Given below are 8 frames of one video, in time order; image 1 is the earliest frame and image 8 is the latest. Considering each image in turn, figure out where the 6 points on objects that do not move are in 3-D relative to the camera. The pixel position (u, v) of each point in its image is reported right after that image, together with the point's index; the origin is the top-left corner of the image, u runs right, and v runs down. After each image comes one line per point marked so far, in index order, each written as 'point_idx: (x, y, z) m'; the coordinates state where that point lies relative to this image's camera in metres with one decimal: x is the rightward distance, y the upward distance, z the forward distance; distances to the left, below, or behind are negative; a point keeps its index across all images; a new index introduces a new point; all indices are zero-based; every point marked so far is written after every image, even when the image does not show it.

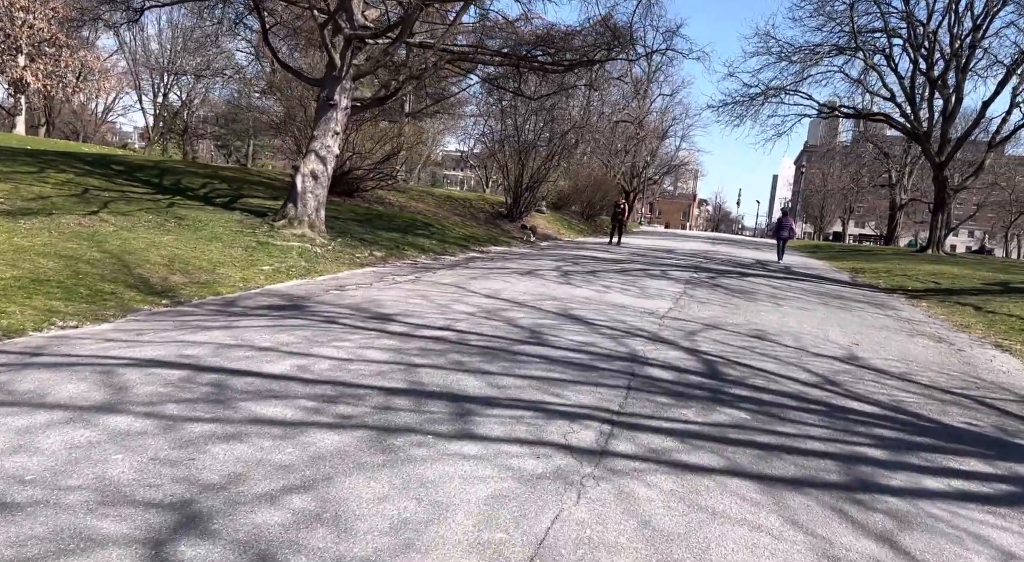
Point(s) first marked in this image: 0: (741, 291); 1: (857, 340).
0: (+3.9, -0.2, +13.7) m
1: (+4.0, -0.7, +9.4) m
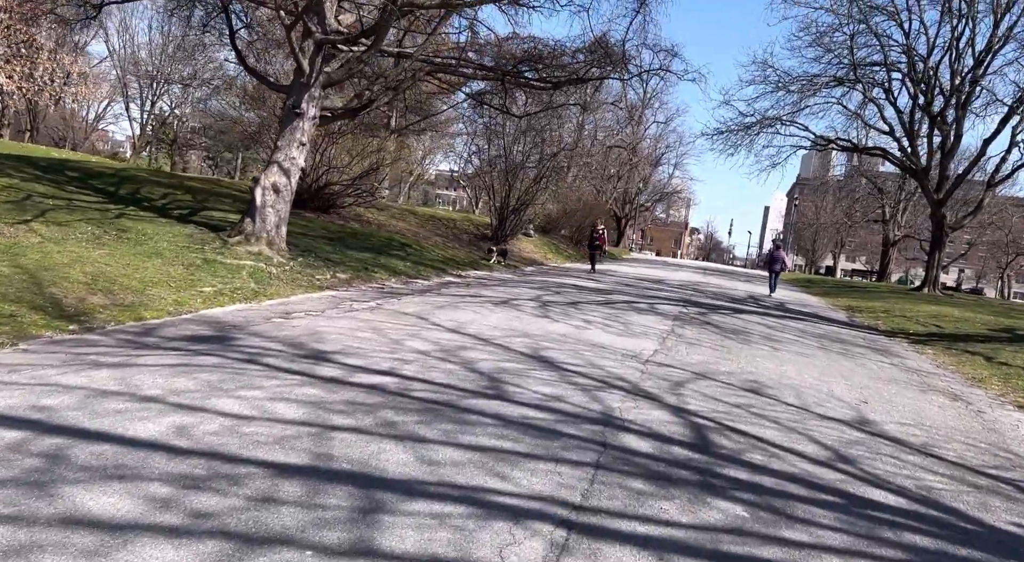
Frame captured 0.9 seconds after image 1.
0: (+3.5, -0.8, +12.6) m
1: (+3.7, -1.2, +8.3) m
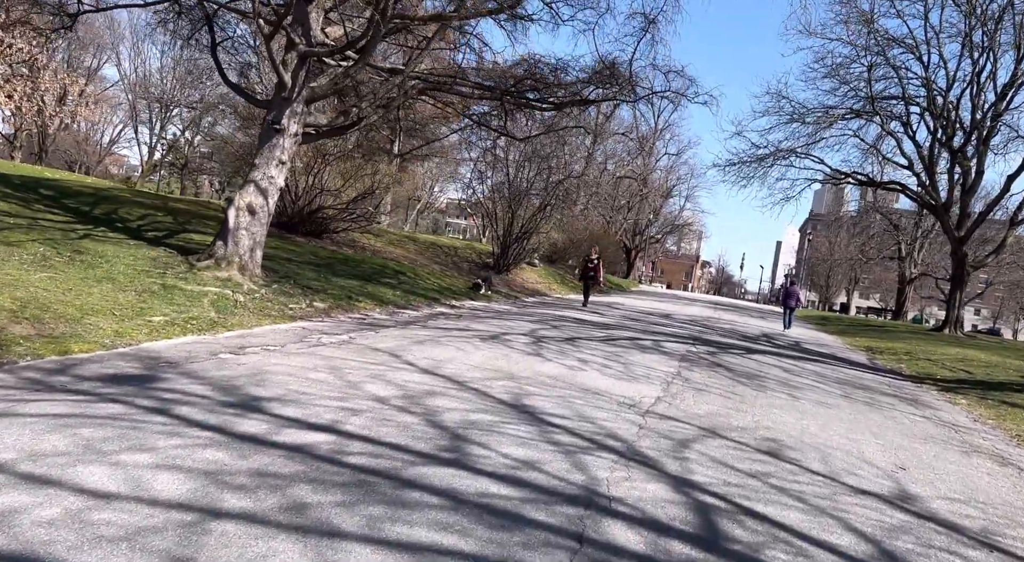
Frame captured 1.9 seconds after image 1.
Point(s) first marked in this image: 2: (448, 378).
0: (+3.3, -1.3, +11.4) m
1: (+3.4, -1.6, +7.1) m
2: (-0.6, -0.9, +7.8) m
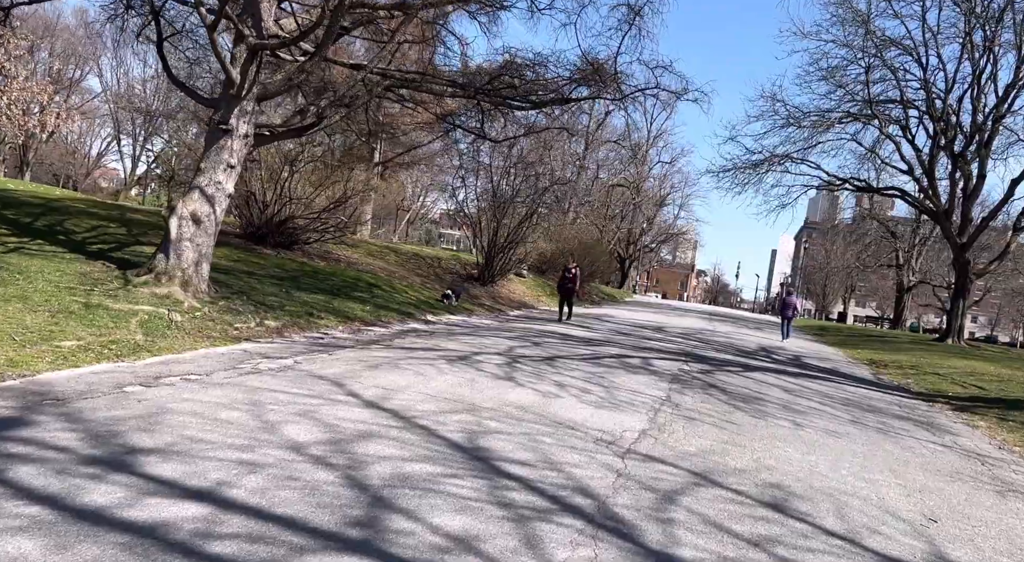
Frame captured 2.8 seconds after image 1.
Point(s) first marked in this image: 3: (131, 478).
0: (+2.9, -1.5, +10.2) m
1: (+3.1, -1.7, +5.9) m
2: (-1.0, -1.1, +6.6) m
3: (-2.0, -1.0, +4.2) m
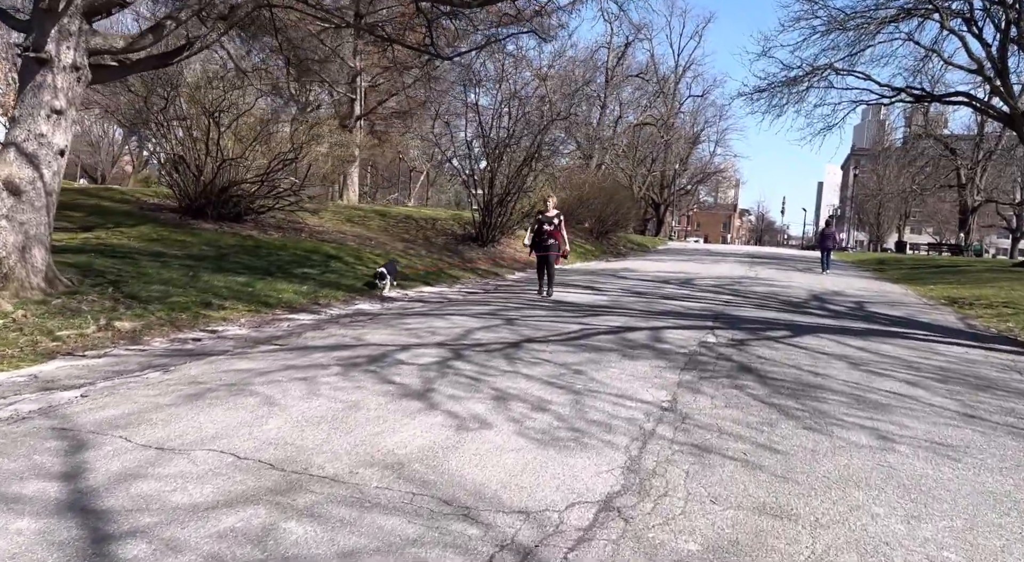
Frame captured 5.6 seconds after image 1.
0: (+2.4, -0.9, +6.8) m
1: (+2.3, -1.4, +2.5) m
2: (-1.7, -1.0, +3.5) m
3: (-2.9, -1.2, +1.1) m
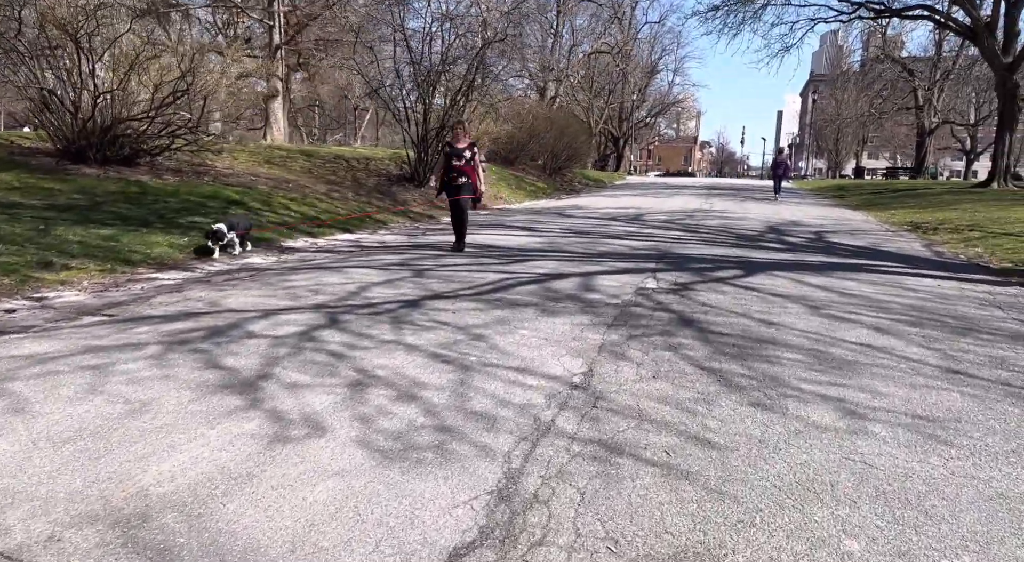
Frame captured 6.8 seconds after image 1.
0: (+1.6, -0.5, +5.5) m
1: (+1.7, -1.2, +1.2) m
2: (-2.4, -1.0, +1.9) m
3: (-3.4, -1.3, -0.4) m
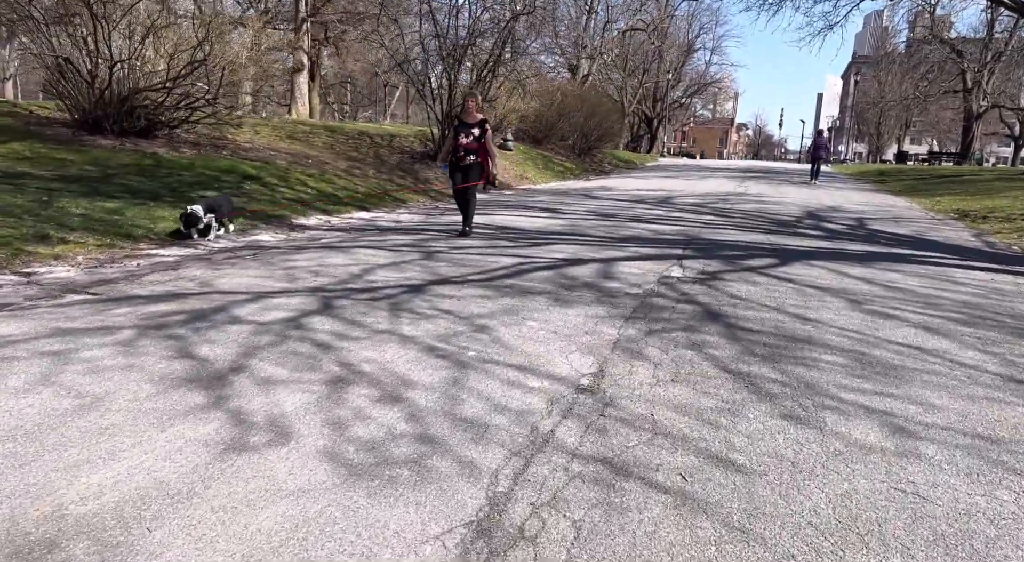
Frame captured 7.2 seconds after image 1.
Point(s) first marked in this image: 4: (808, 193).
0: (+1.6, -0.4, +4.9) m
1: (+1.6, -1.3, +0.7) m
2: (-2.5, -0.9, +1.5) m
3: (-3.6, -1.3, -0.8) m
4: (+6.7, +2.0, +18.4) m
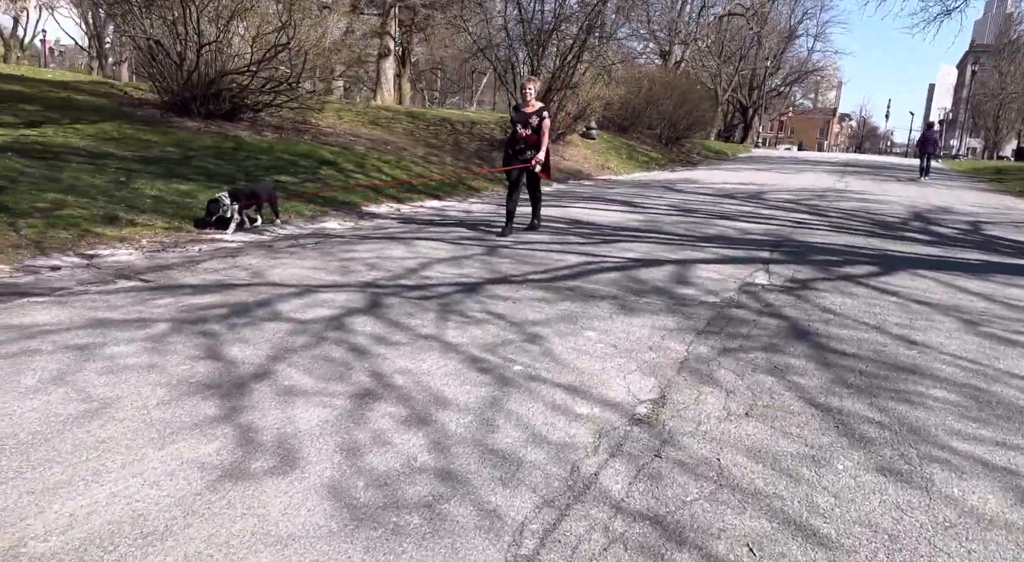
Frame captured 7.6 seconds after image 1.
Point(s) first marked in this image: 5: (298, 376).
0: (+1.9, -0.5, +4.3) m
1: (+1.4, -1.4, +0.1) m
2: (-2.6, -0.9, +1.4) m
3: (-3.9, -1.3, -0.8) m
4: (+8.5, +1.9, +17.0) m
5: (-1.0, -0.4, +3.9) m
